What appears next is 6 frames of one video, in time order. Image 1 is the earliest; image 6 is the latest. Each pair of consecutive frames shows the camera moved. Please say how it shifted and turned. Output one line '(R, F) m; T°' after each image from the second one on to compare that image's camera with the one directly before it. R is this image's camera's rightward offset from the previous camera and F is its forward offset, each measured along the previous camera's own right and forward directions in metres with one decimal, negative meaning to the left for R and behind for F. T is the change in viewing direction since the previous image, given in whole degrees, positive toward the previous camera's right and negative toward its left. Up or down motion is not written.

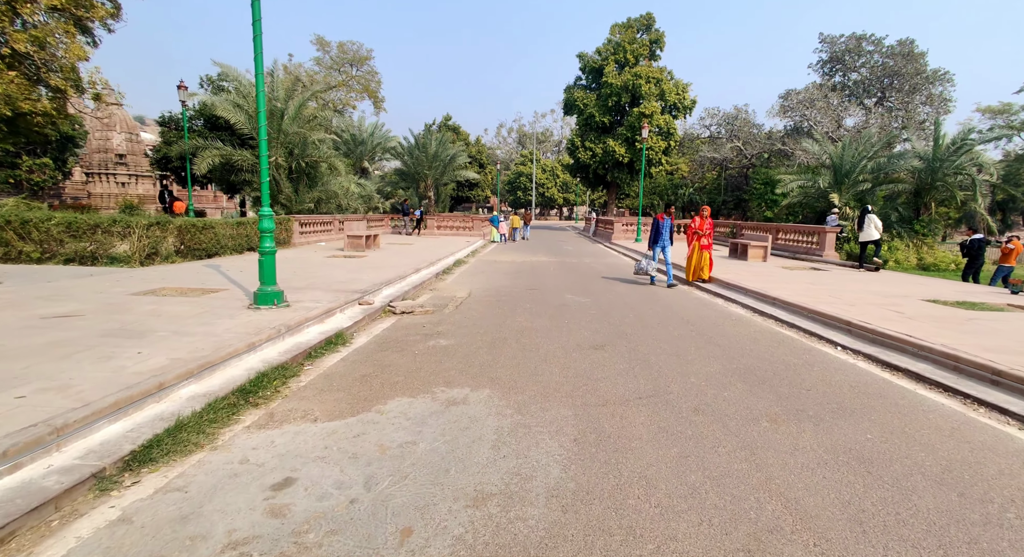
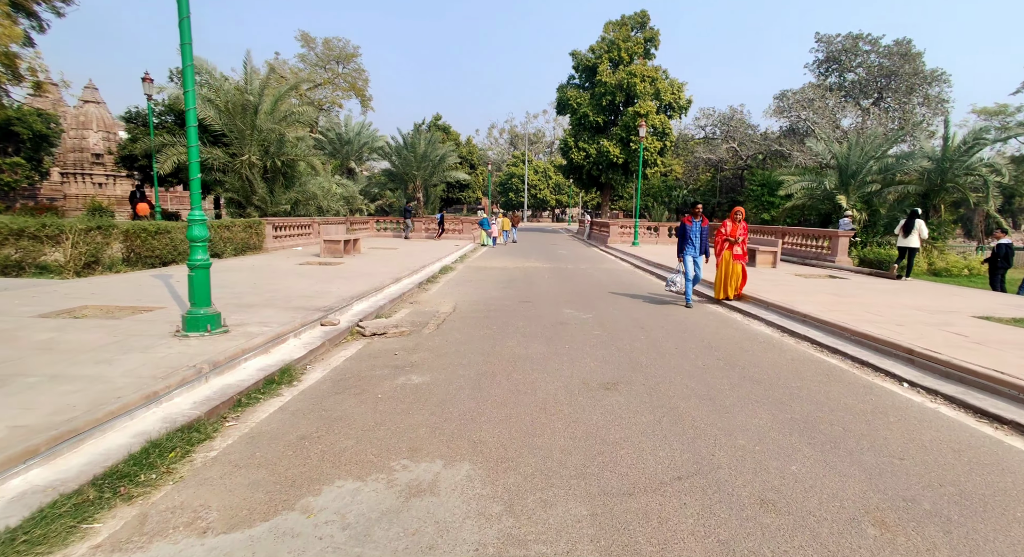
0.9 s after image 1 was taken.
(0.0, +1.3) m; +1°
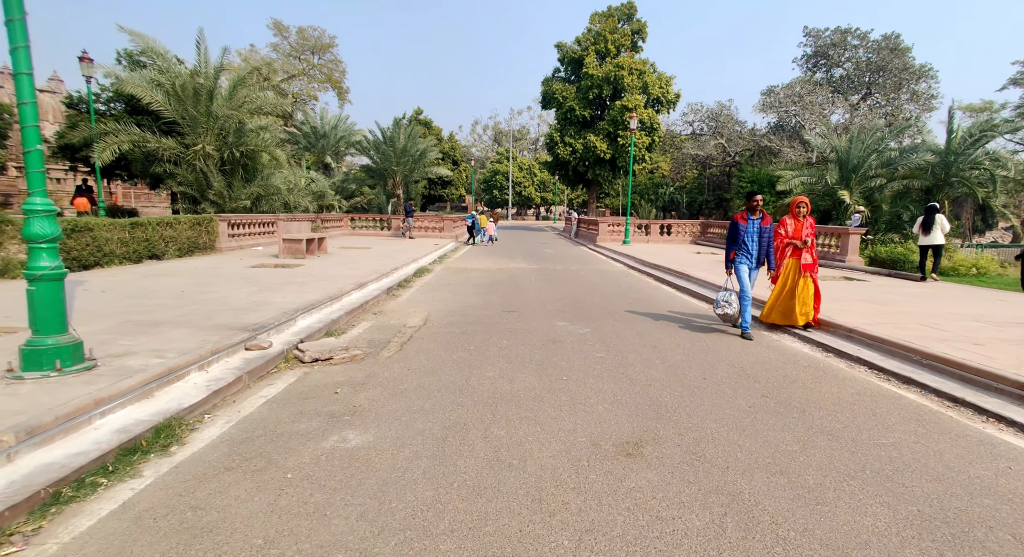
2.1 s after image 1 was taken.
(0.0, +1.6) m; +2°
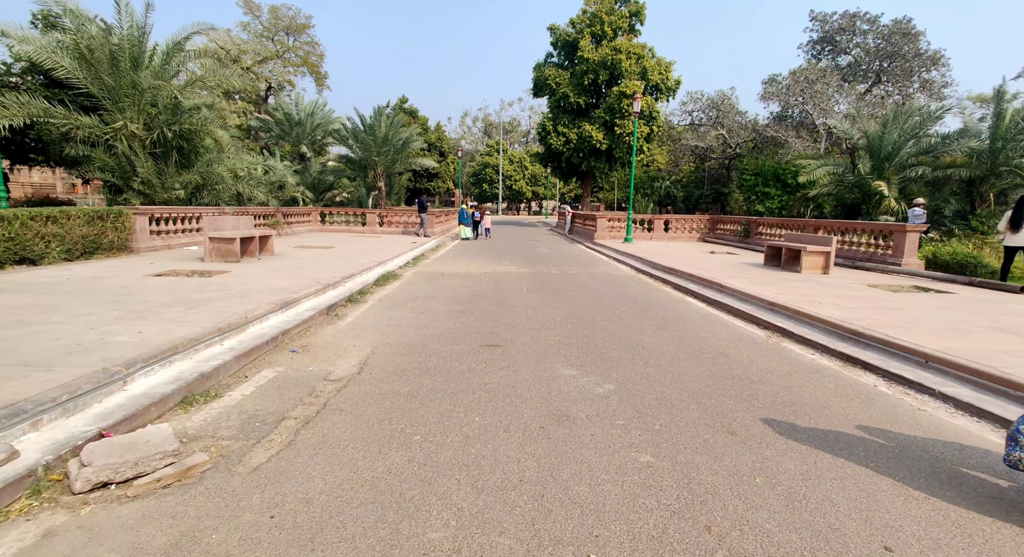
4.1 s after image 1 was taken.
(+0.1, +2.9) m; +1°
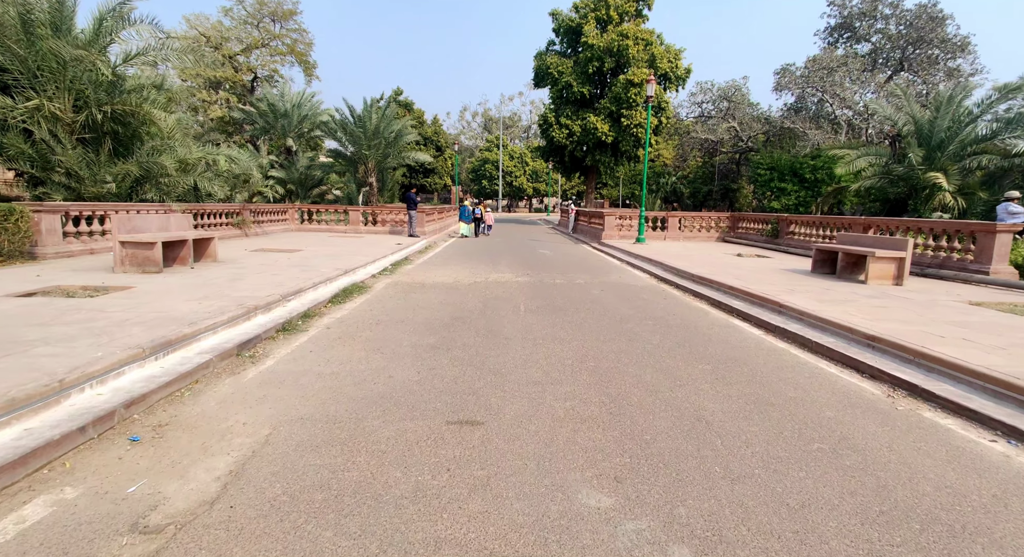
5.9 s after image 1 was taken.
(+0.1, +2.5) m; 0°
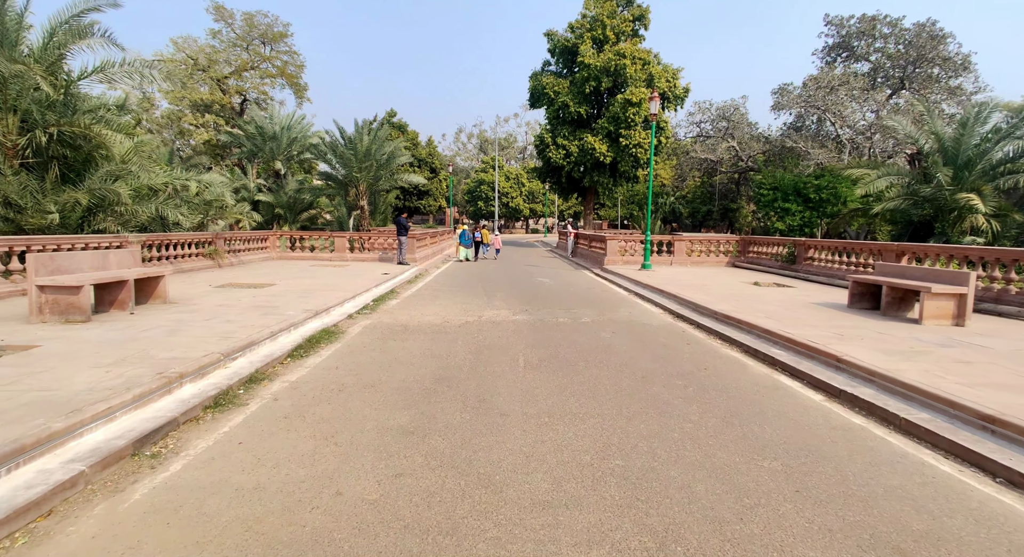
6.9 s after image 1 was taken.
(0.0, +1.5) m; 0°
